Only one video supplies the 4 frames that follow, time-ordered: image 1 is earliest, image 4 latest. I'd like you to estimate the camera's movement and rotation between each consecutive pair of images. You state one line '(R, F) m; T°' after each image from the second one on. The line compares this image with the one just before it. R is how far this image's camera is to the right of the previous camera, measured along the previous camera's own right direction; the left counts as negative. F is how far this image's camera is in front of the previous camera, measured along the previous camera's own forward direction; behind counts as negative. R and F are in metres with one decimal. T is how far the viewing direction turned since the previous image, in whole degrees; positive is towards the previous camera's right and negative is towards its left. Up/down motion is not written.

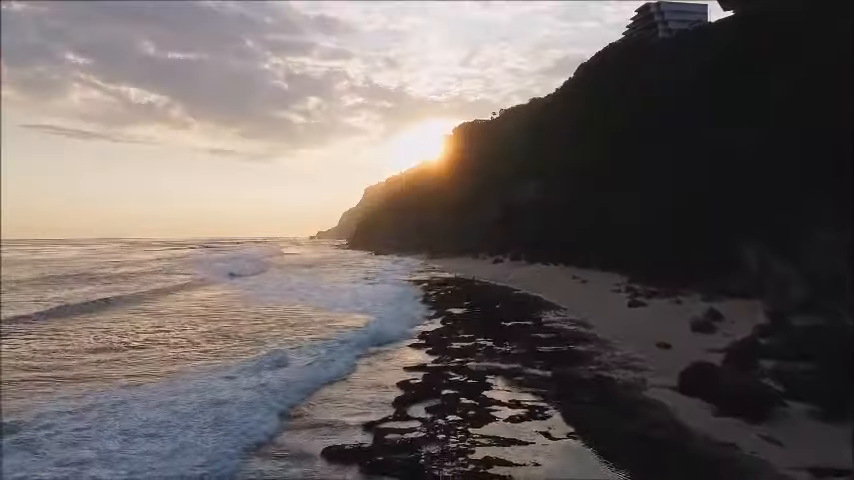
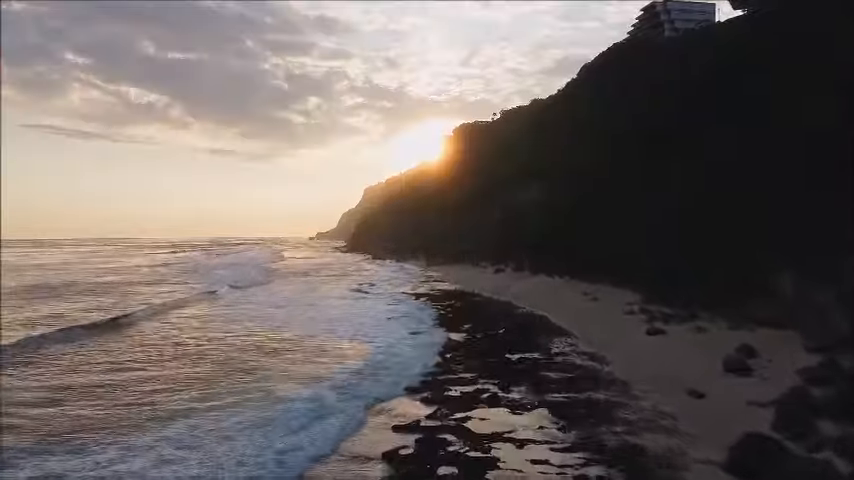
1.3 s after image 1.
(+0.1, +1.3) m; 0°
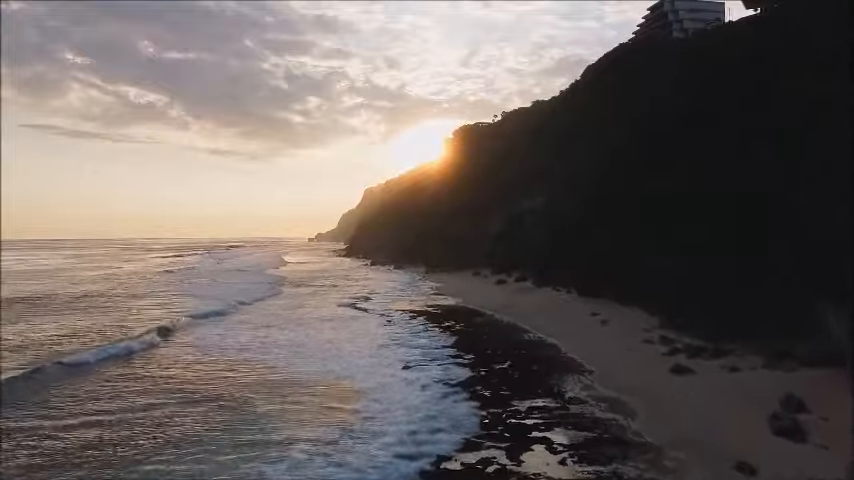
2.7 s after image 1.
(+0.1, +1.4) m; 0°
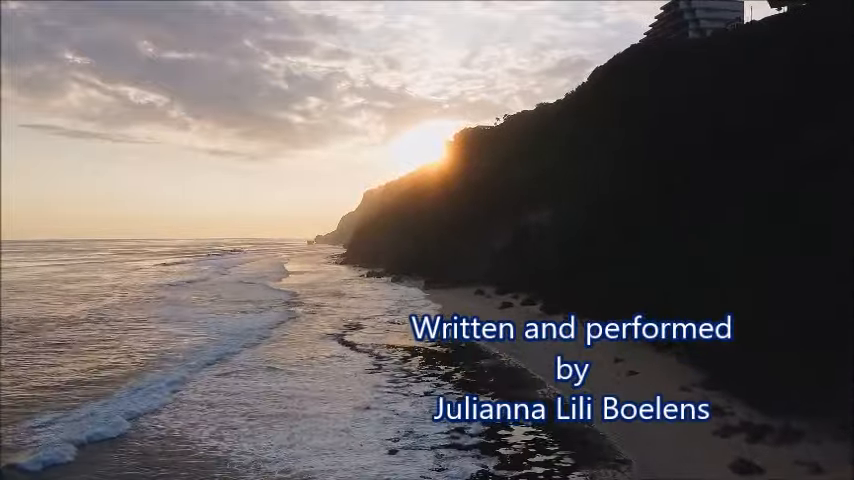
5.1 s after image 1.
(+0.1, +2.5) m; 0°
